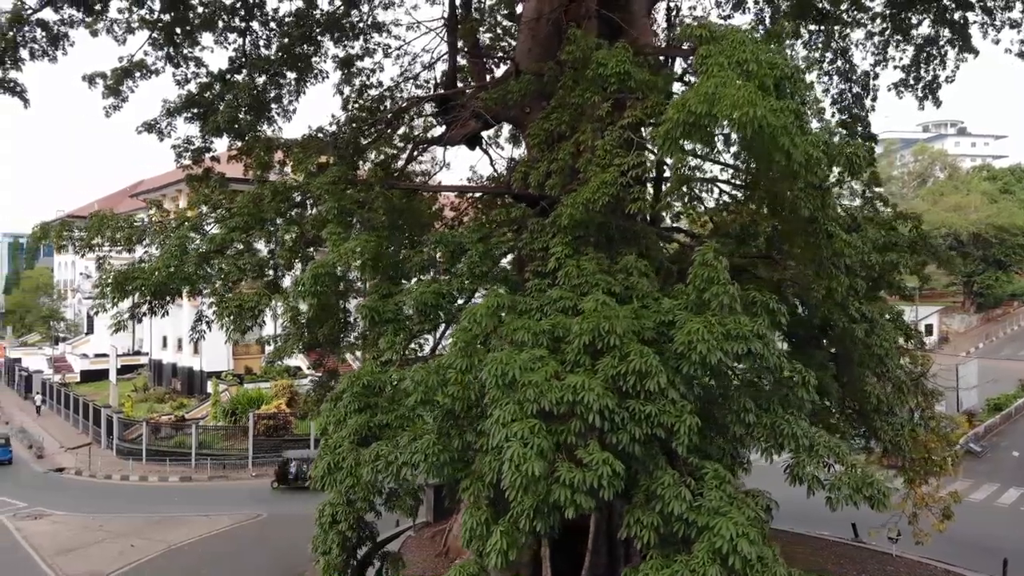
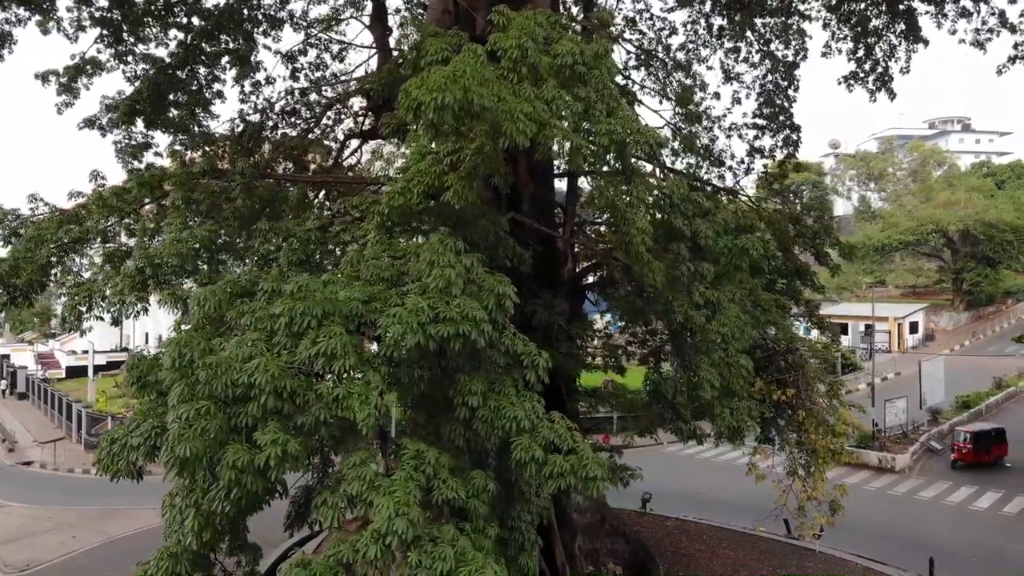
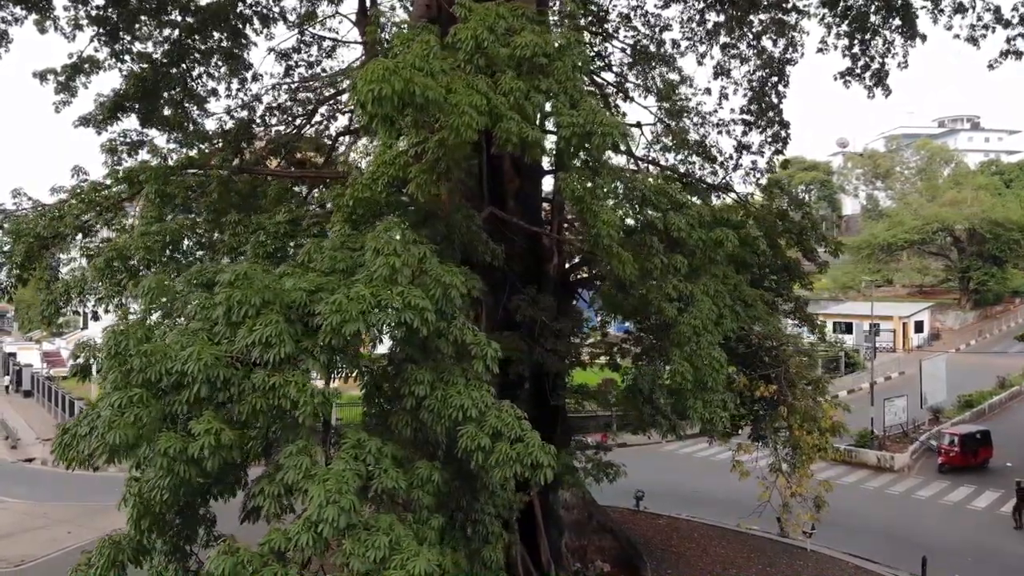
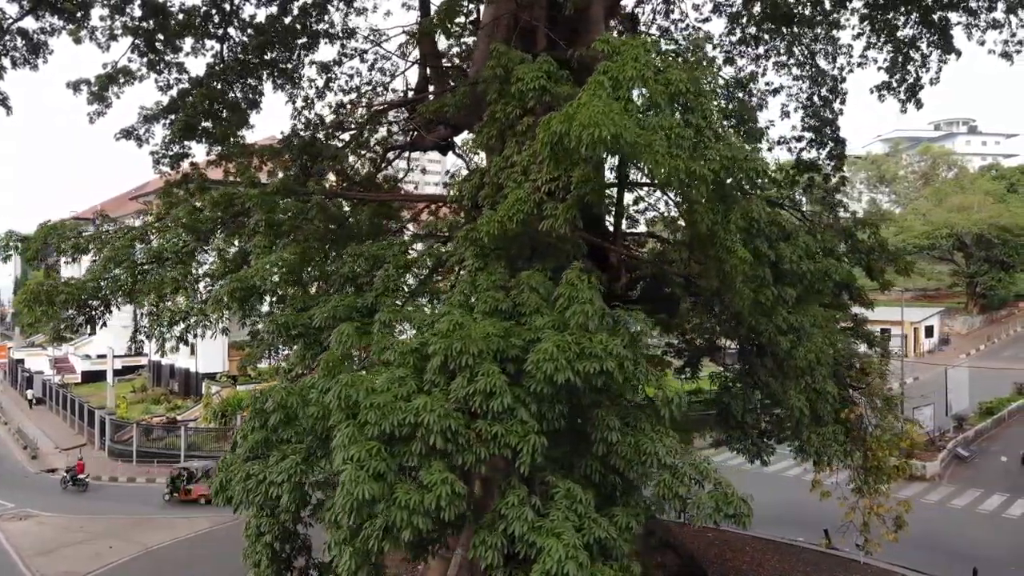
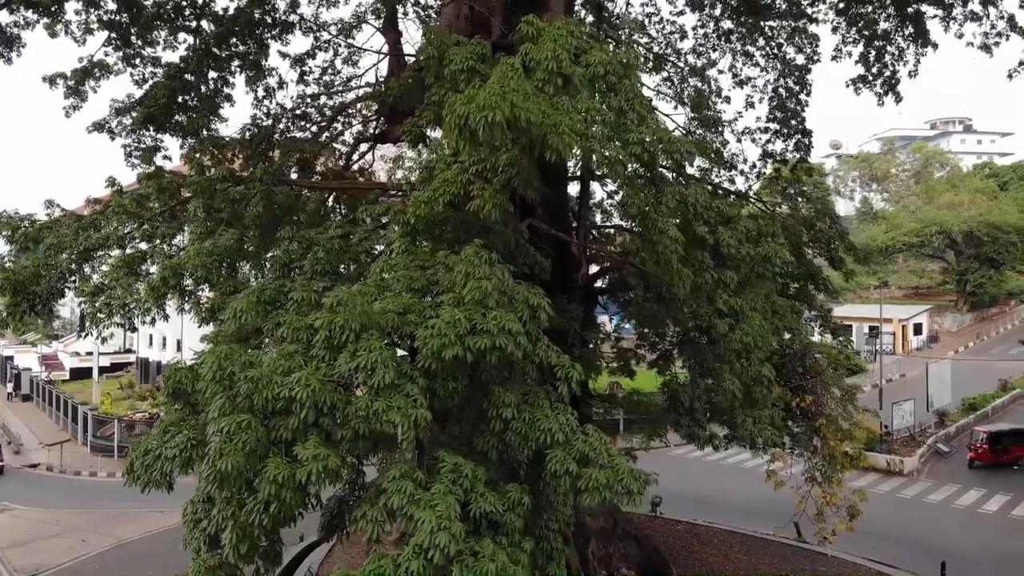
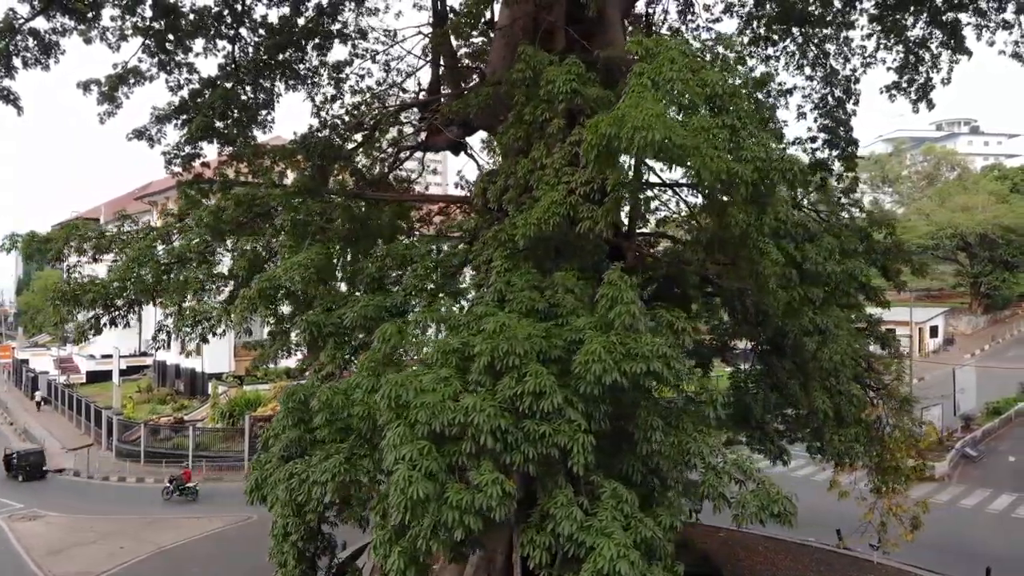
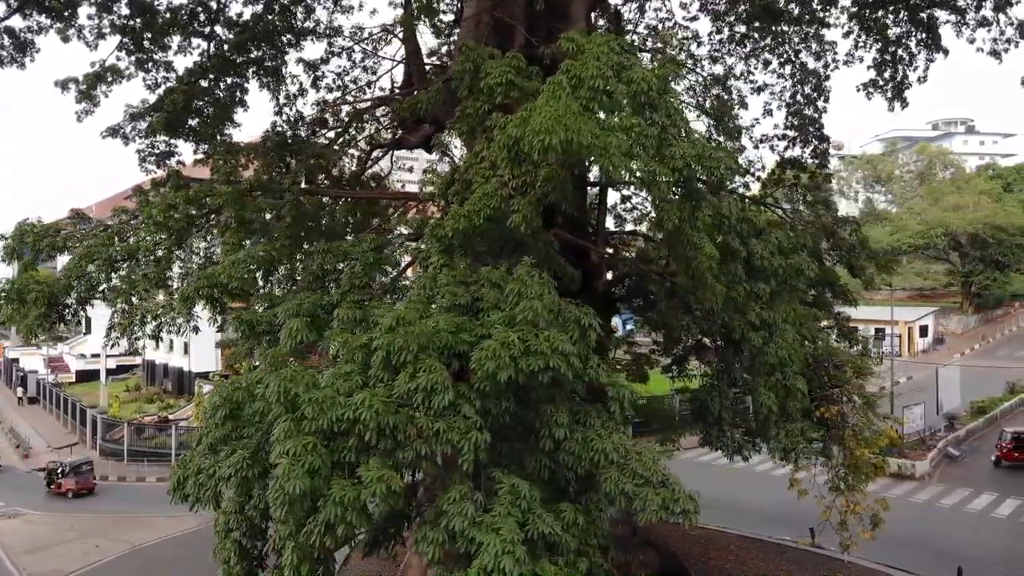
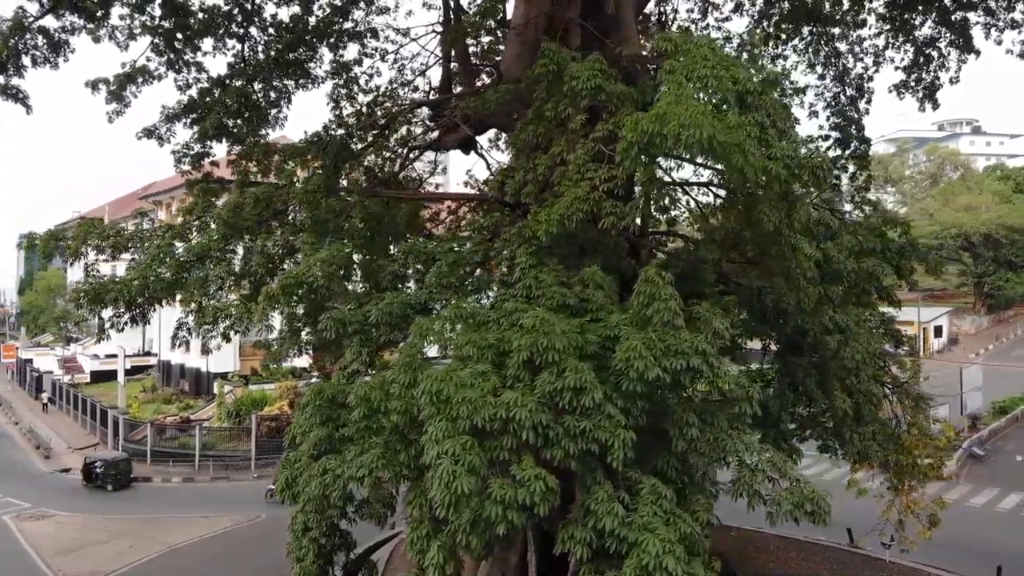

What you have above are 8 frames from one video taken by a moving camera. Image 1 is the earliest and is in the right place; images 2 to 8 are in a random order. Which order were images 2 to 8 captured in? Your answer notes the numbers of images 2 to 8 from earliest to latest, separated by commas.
8, 6, 4, 7, 5, 2, 3
